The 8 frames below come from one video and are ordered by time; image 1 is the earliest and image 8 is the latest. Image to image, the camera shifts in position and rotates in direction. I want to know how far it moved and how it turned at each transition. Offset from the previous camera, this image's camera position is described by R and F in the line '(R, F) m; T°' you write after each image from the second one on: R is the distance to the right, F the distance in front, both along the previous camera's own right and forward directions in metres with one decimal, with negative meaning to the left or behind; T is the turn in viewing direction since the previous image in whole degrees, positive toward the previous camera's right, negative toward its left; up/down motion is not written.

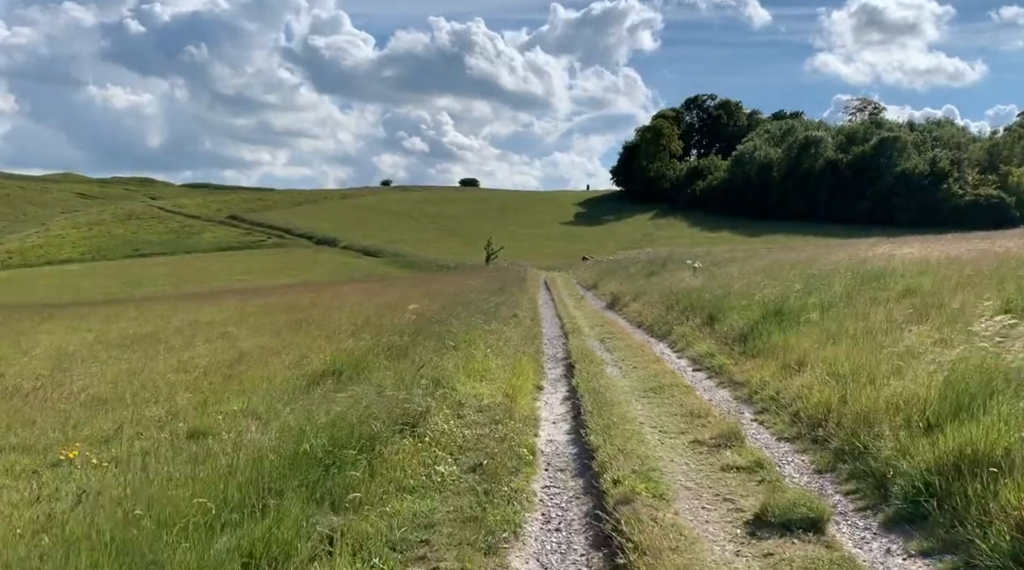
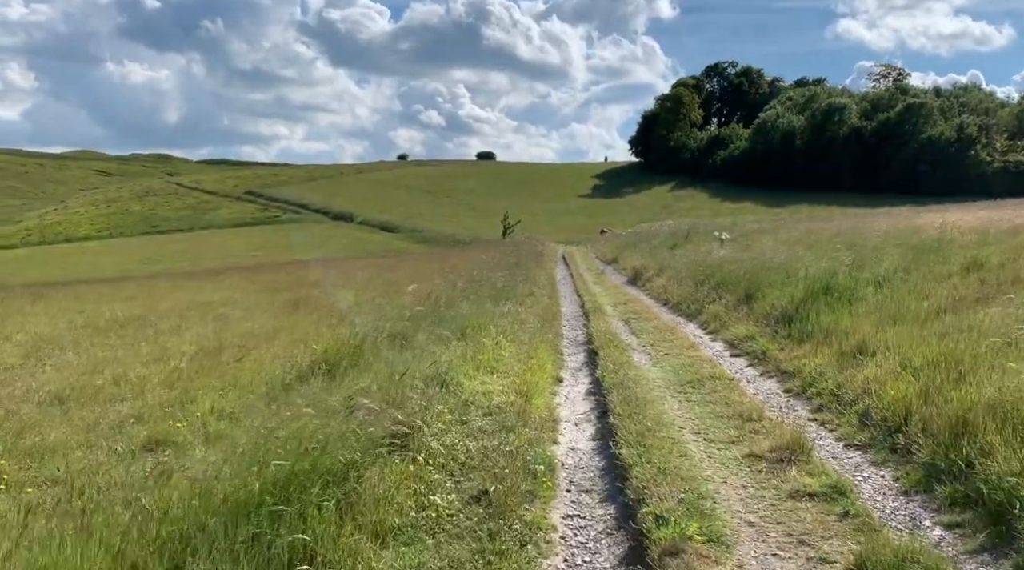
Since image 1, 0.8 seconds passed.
(0.0, +1.8) m; -1°
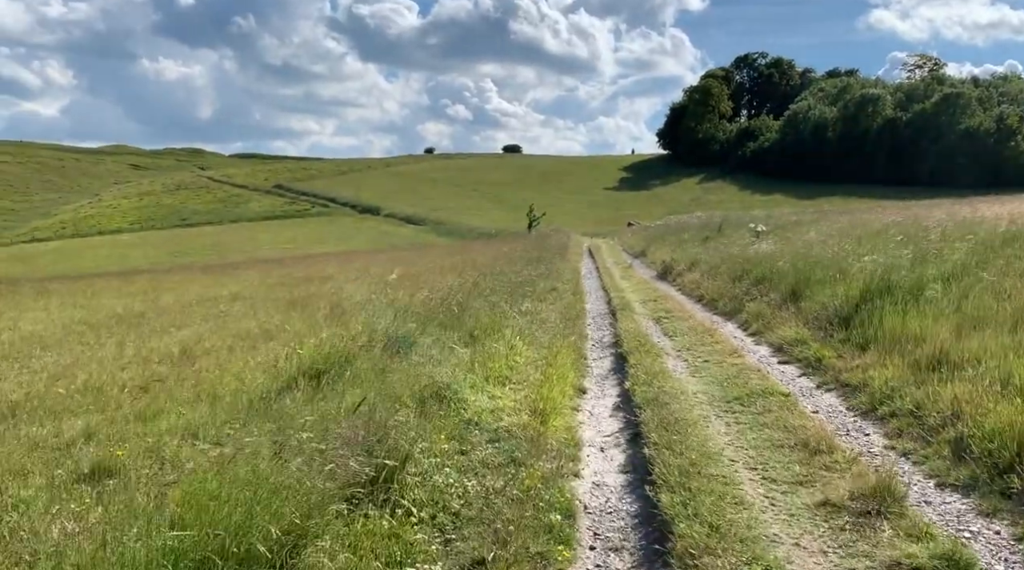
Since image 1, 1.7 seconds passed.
(+0.1, +1.7) m; -2°
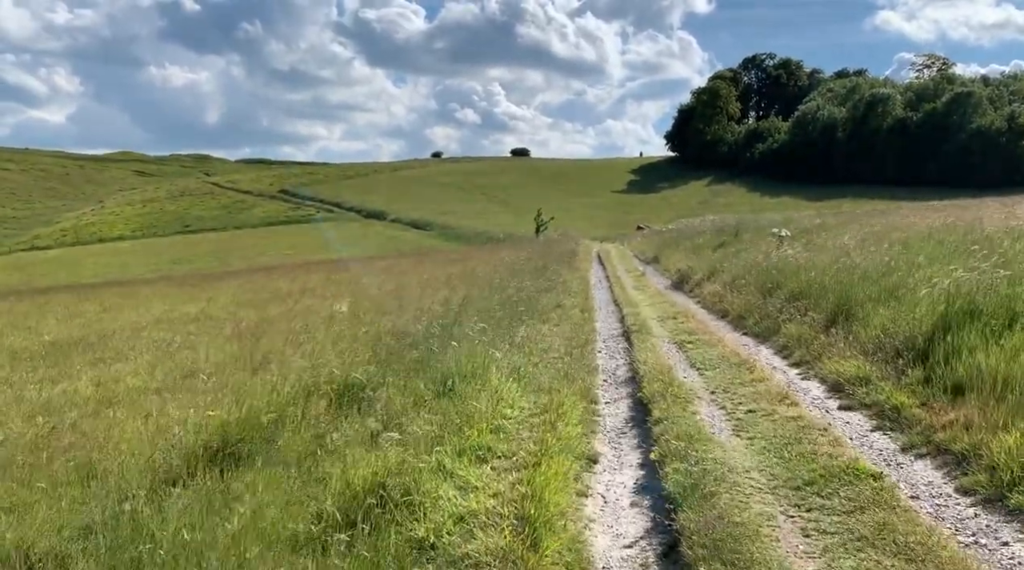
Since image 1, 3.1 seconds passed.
(+0.2, +2.8) m; 0°
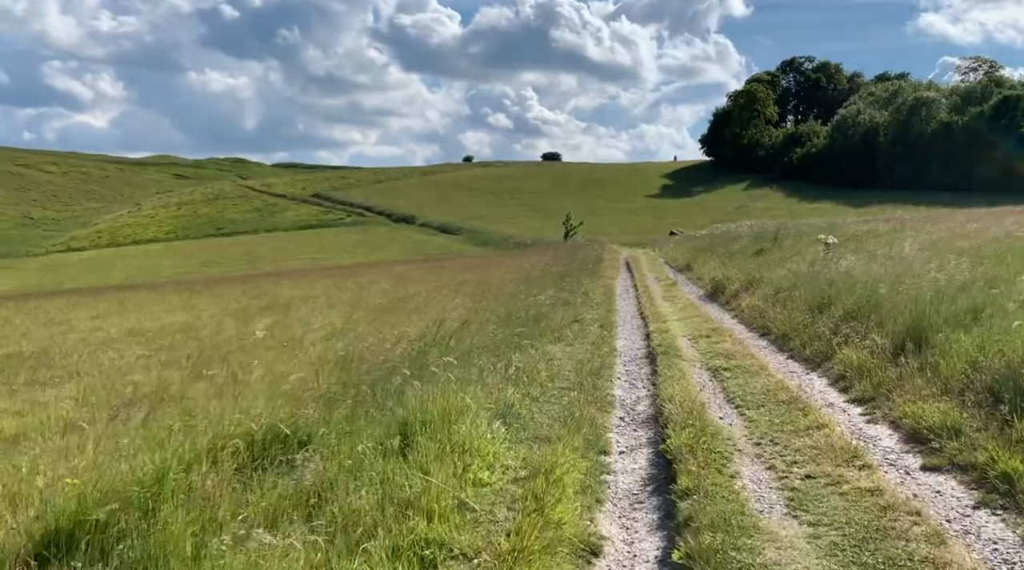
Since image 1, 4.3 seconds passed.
(+0.4, +2.3) m; -2°
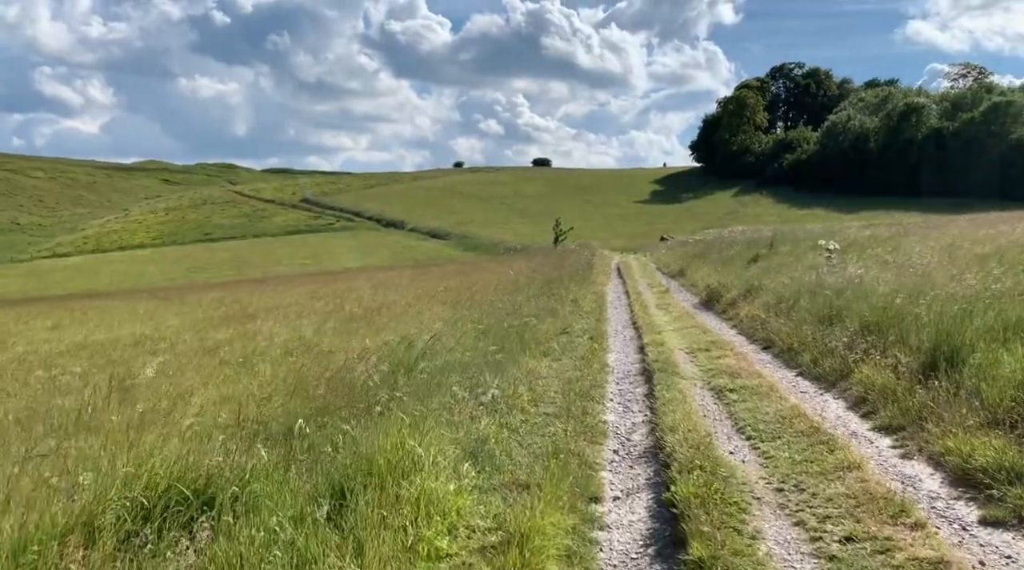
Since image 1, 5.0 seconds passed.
(+0.1, +1.5) m; +1°
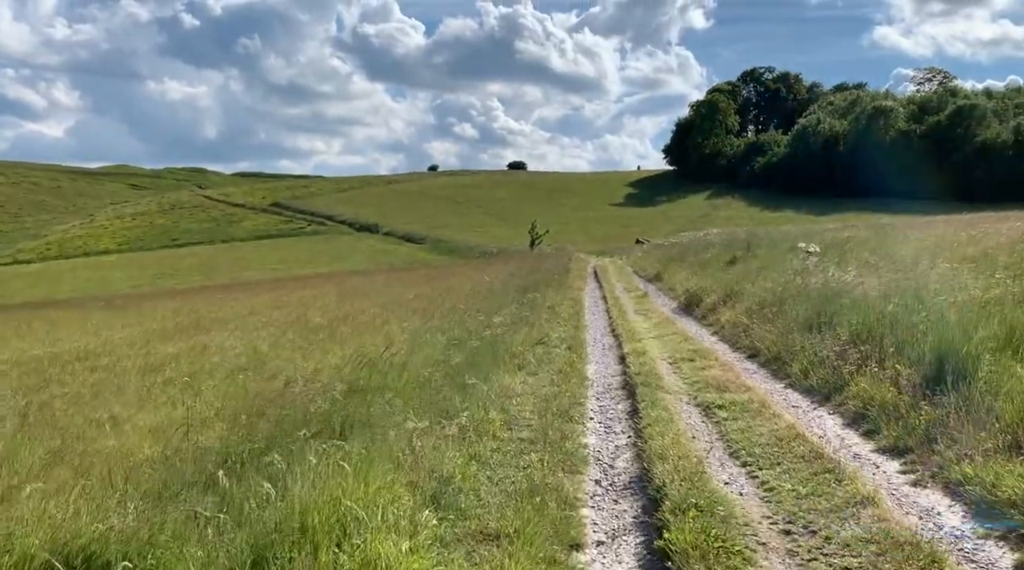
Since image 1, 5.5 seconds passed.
(+0.1, +1.0) m; +1°
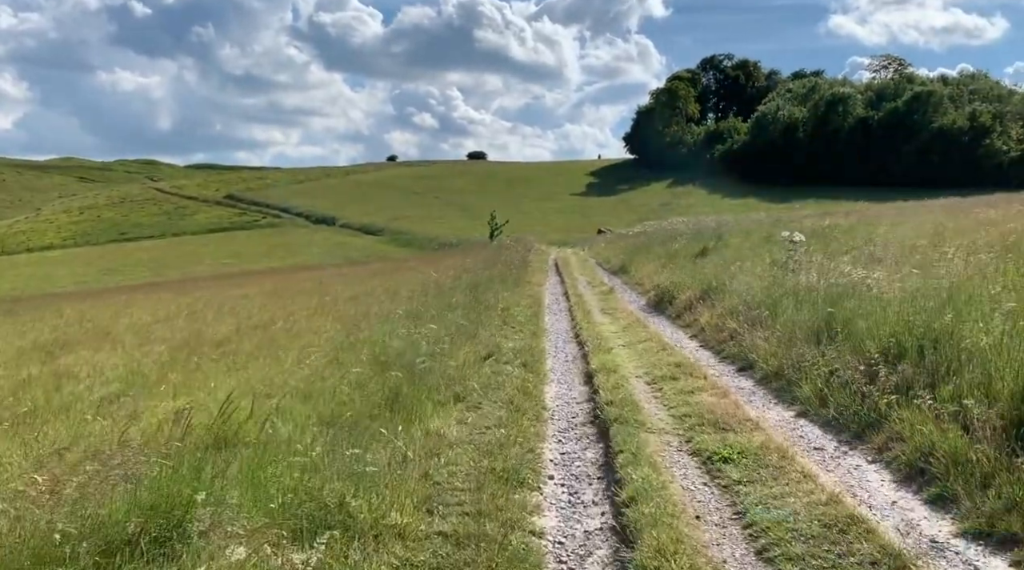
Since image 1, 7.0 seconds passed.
(+0.3, +3.1) m; +2°
